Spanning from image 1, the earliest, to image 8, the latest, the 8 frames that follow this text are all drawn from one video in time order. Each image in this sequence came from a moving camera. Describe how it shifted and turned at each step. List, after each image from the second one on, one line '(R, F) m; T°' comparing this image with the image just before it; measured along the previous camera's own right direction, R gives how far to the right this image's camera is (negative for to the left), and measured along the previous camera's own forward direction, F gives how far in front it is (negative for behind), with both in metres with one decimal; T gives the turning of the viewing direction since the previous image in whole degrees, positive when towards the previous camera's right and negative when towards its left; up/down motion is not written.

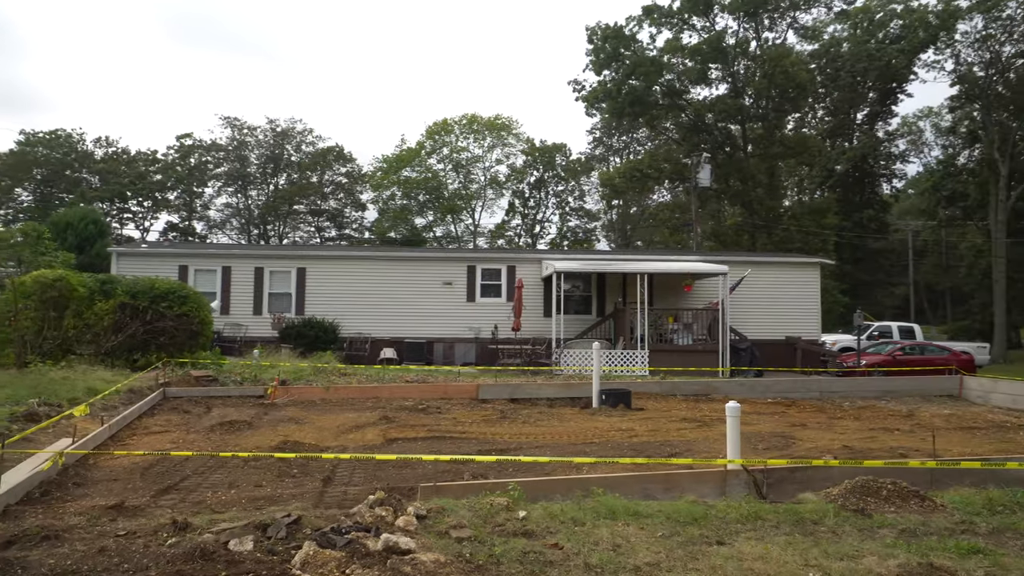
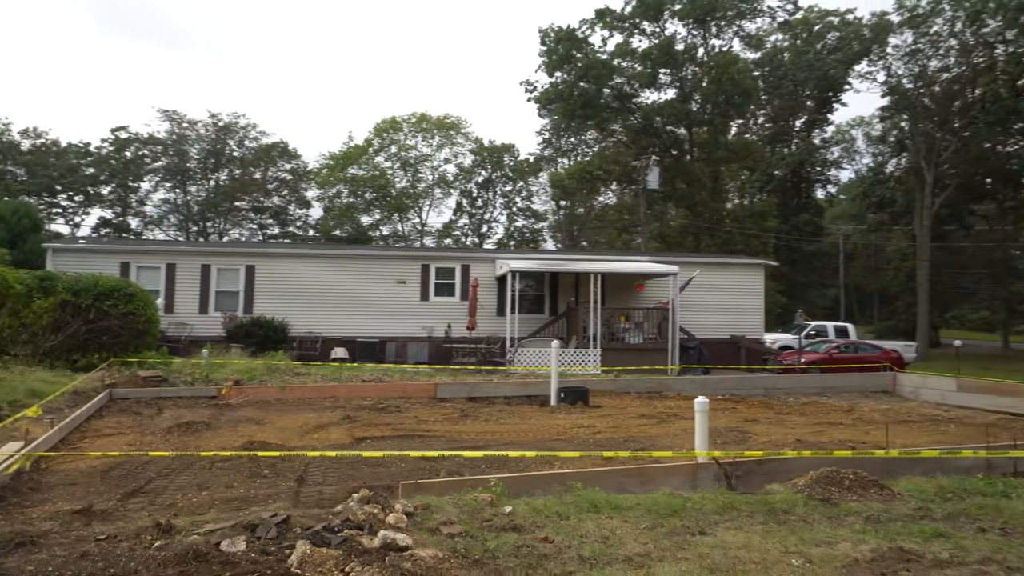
(-0.2, 0.0) m; +4°
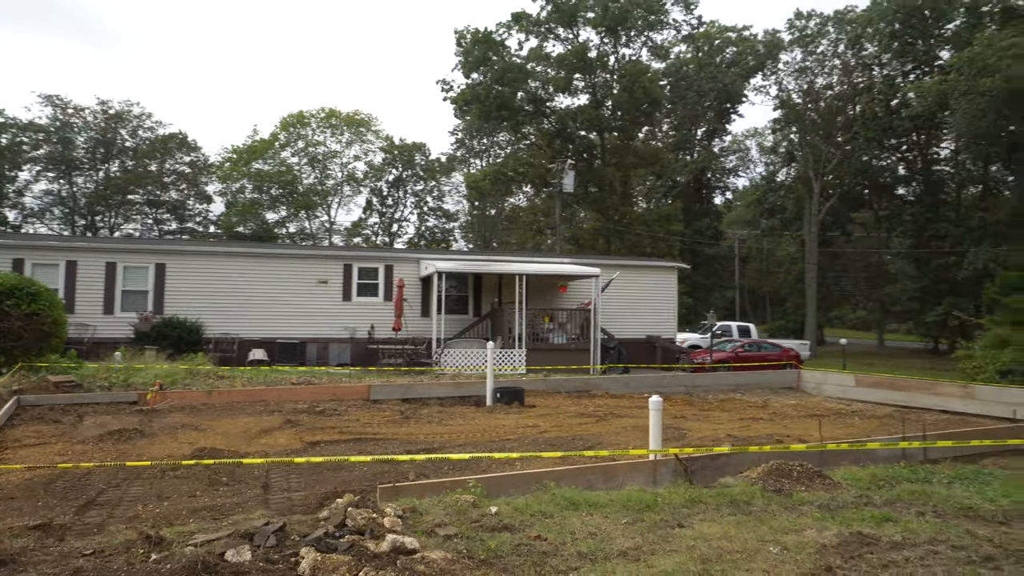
(-0.5, 0.0) m; +7°
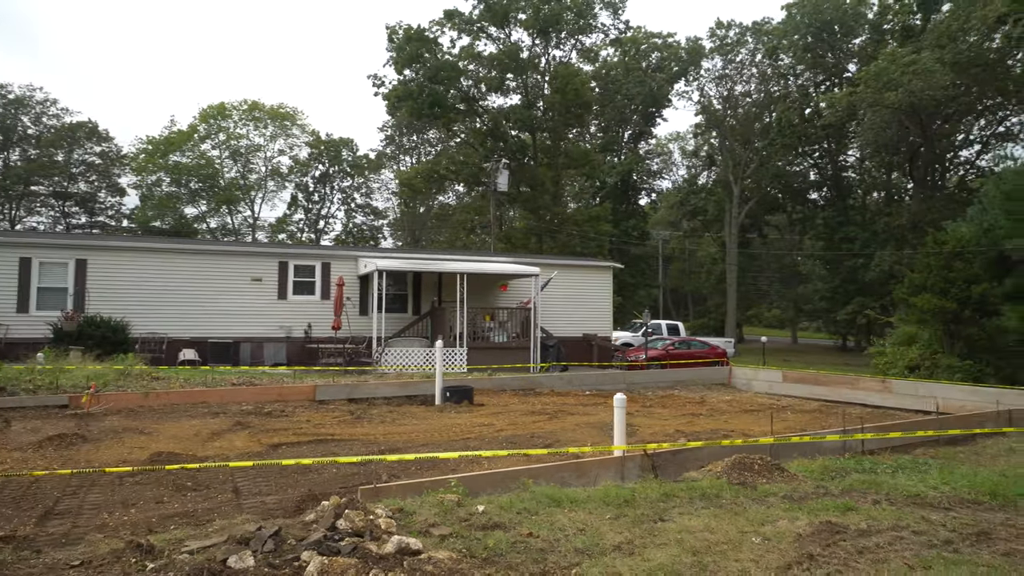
(-0.4, 0.0) m; +6°
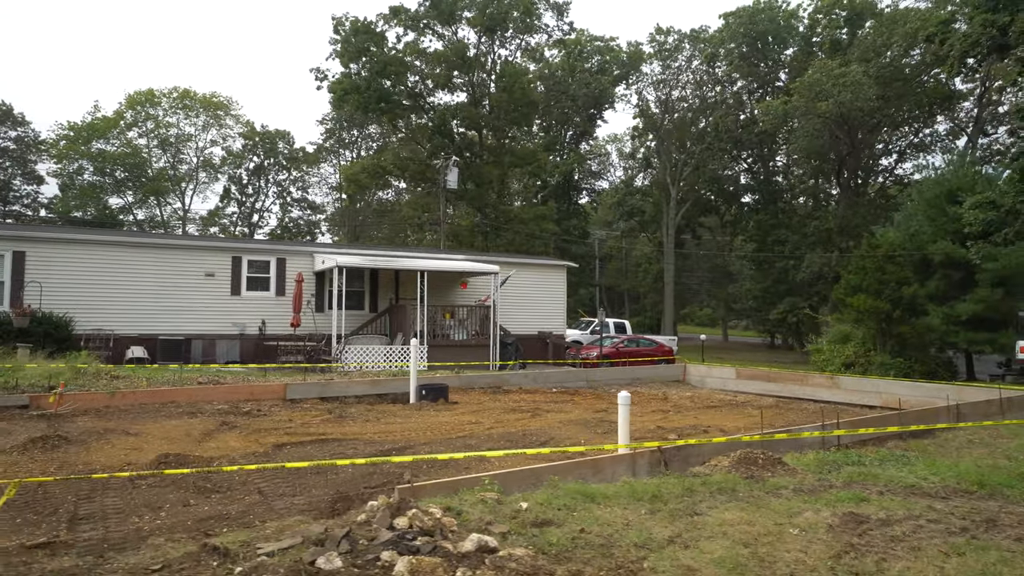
(-0.7, 0.0) m; +5°
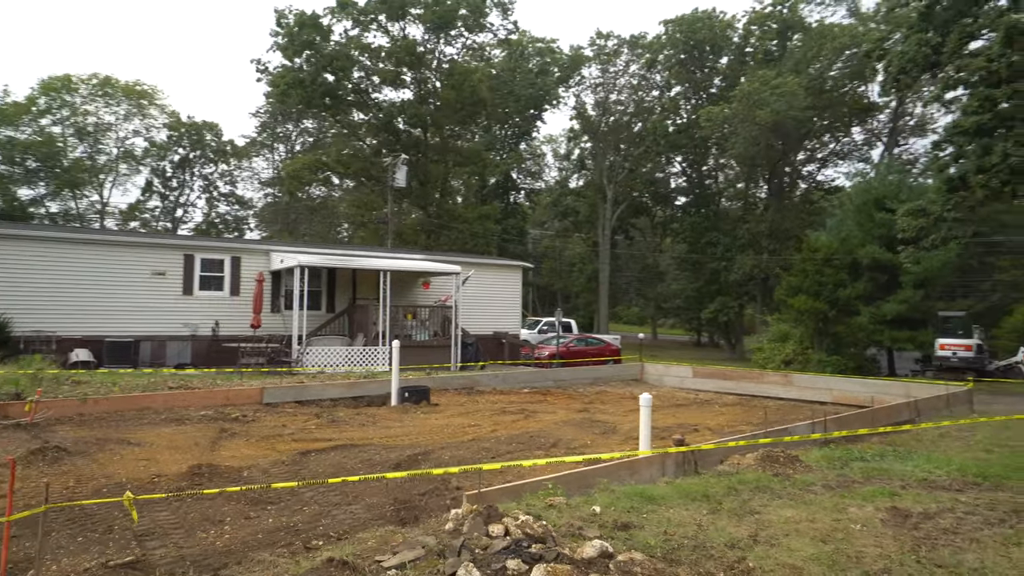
(-0.9, 0.0) m; +6°
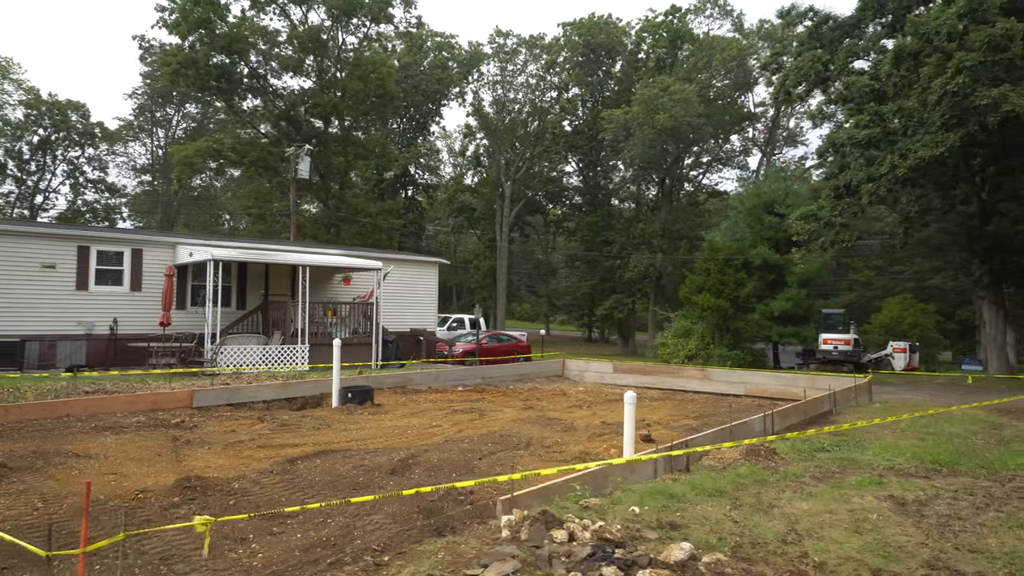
(-0.9, +0.2) m; +9°
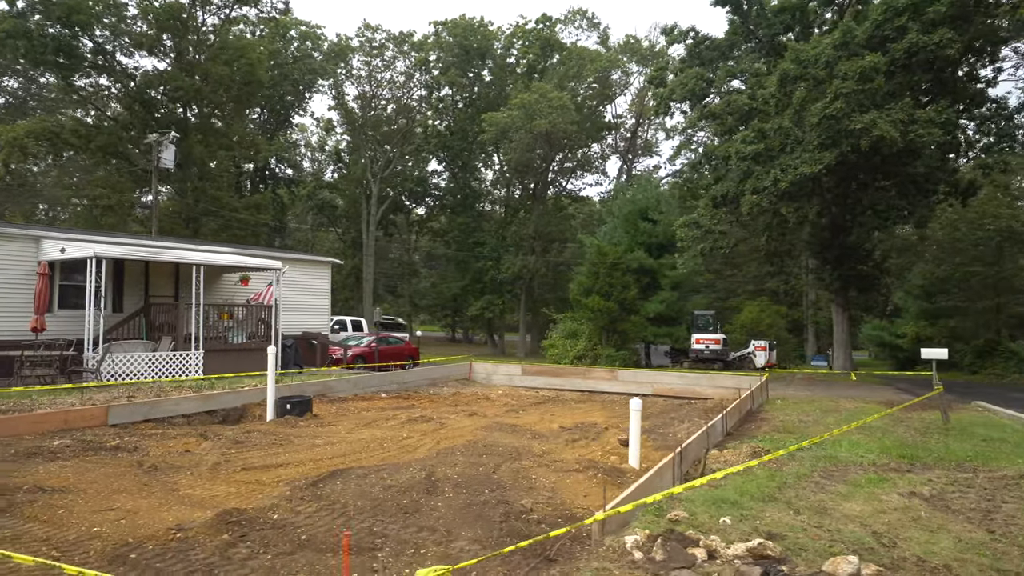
(-1.4, +0.4) m; +12°
